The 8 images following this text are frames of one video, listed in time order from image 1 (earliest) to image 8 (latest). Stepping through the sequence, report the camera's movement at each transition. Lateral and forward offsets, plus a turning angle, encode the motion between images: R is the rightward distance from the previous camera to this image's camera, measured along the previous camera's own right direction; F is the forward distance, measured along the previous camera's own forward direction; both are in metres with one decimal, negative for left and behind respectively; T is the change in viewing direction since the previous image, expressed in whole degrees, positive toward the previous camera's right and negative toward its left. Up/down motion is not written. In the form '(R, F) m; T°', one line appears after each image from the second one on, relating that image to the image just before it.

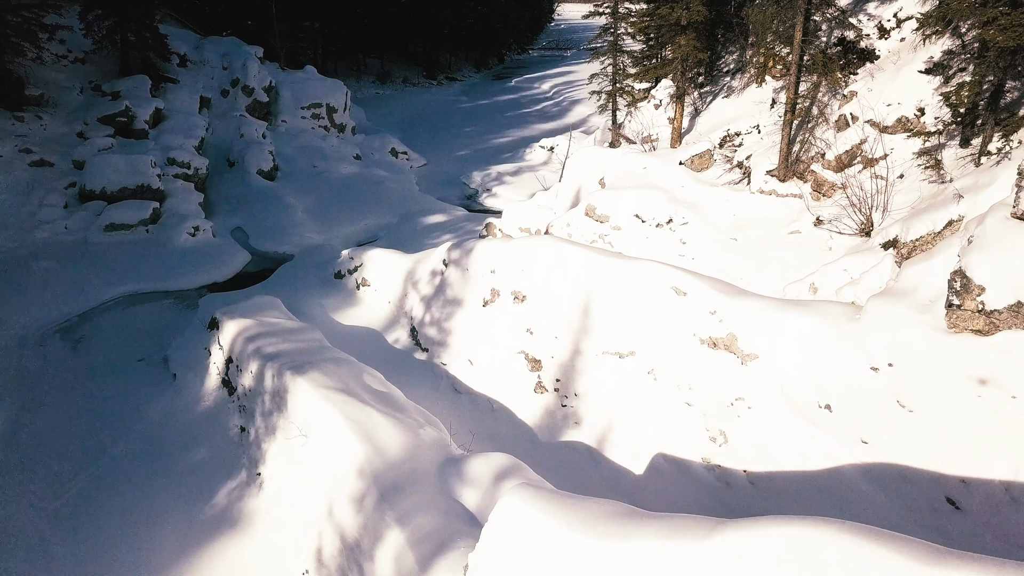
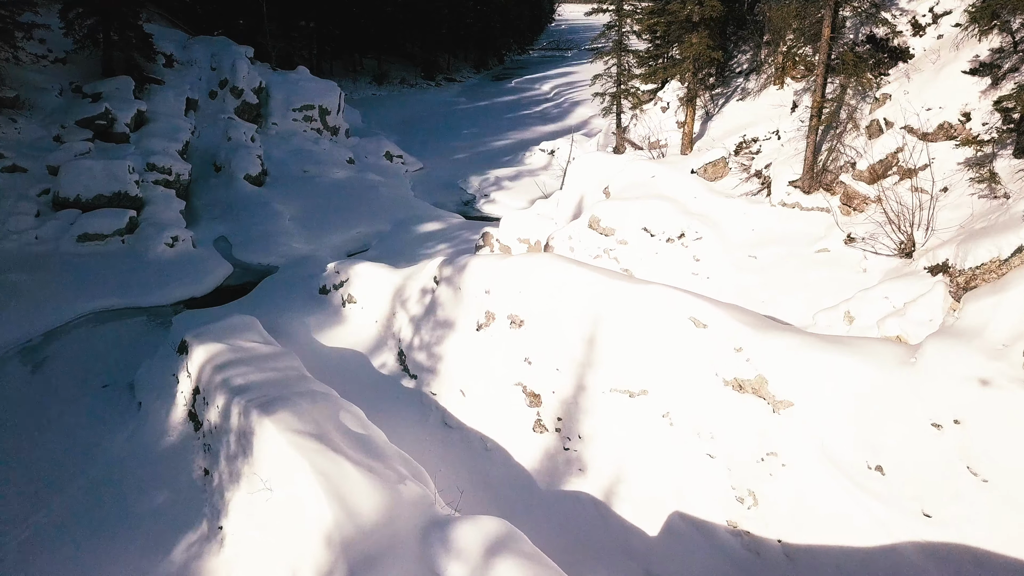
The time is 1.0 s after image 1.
(+0.1, +1.1) m; 0°
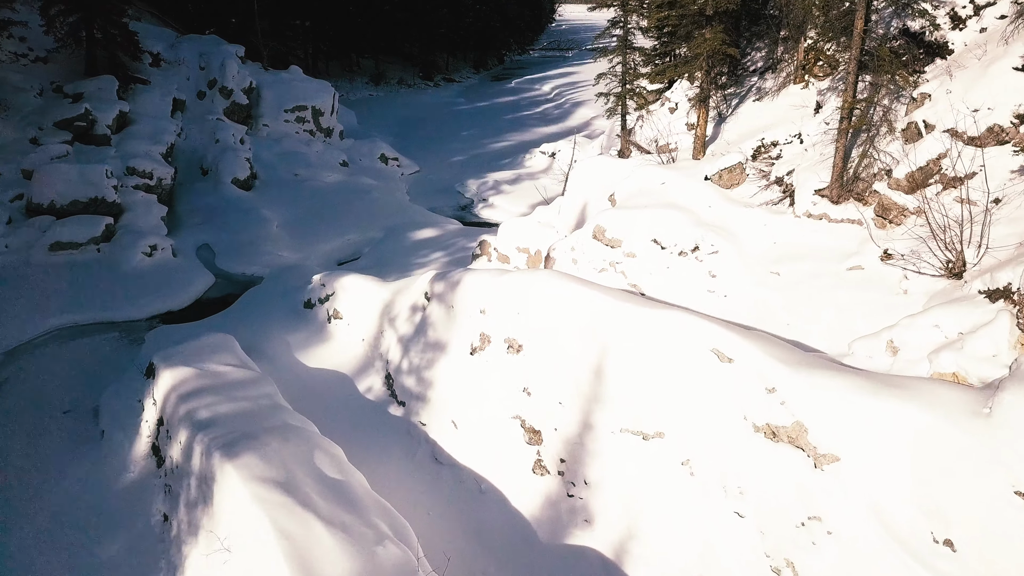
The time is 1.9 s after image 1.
(0.0, +1.0) m; 0°
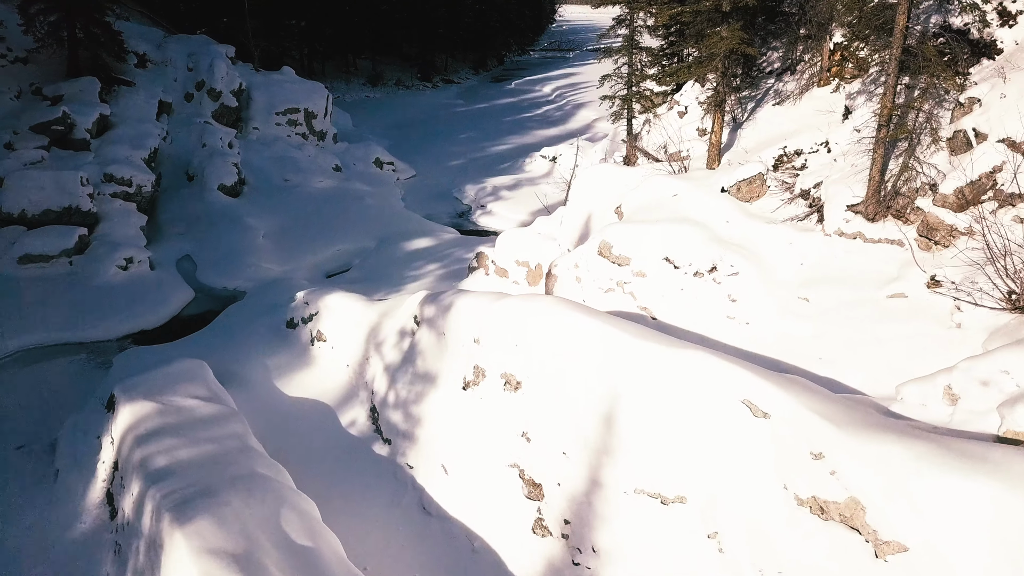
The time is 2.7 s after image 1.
(0.0, +1.0) m; 0°
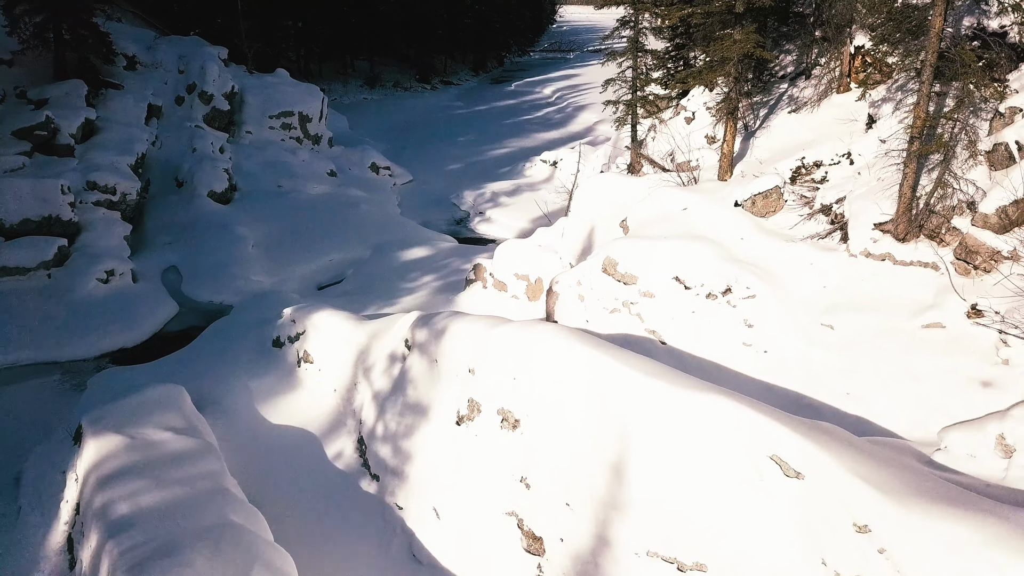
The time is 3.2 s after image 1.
(0.0, +0.7) m; 0°
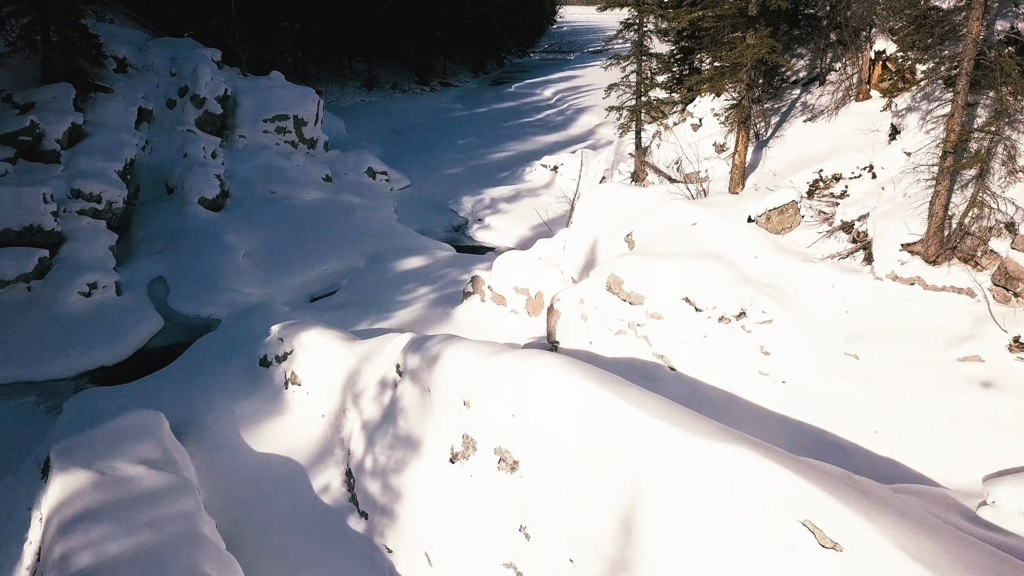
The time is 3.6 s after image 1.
(0.0, +0.6) m; 0°
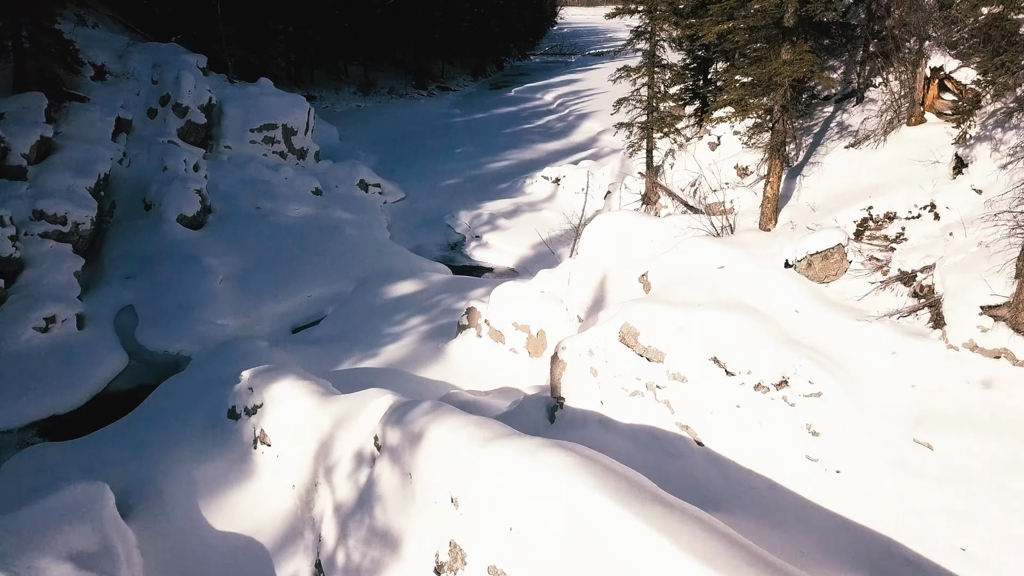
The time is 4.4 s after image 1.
(0.0, +1.3) m; 0°
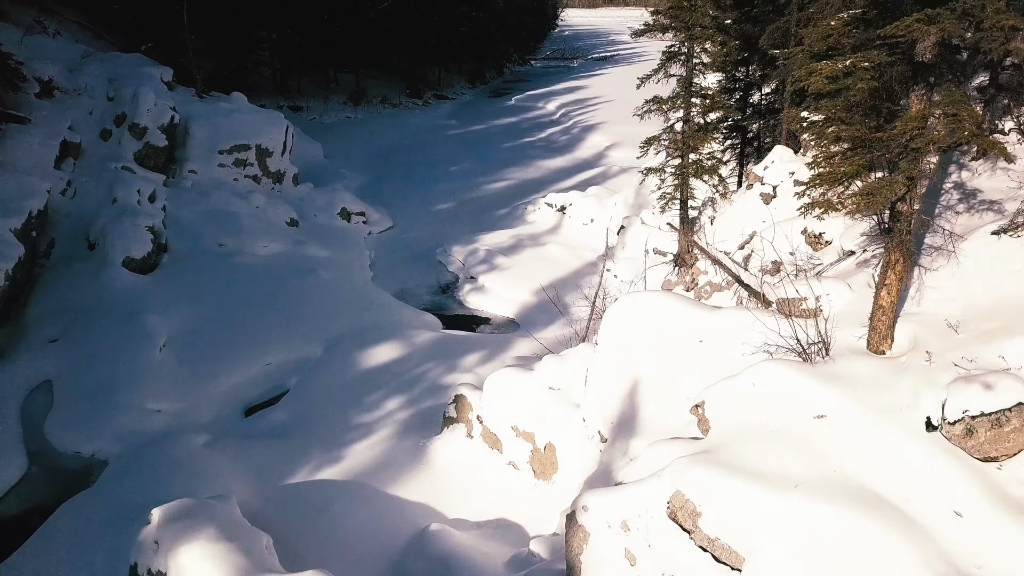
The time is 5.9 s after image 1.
(0.0, +2.8) m; 0°
